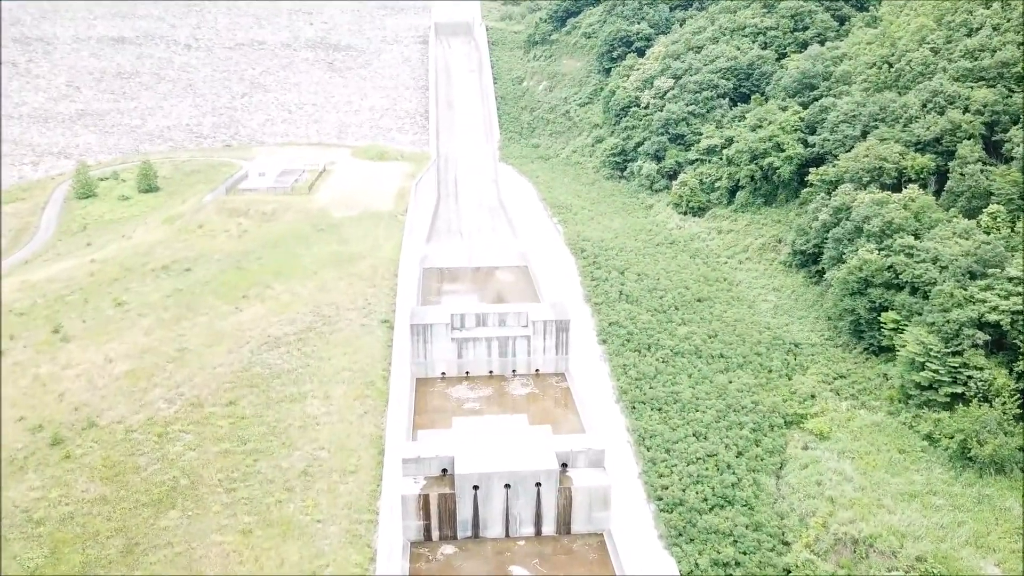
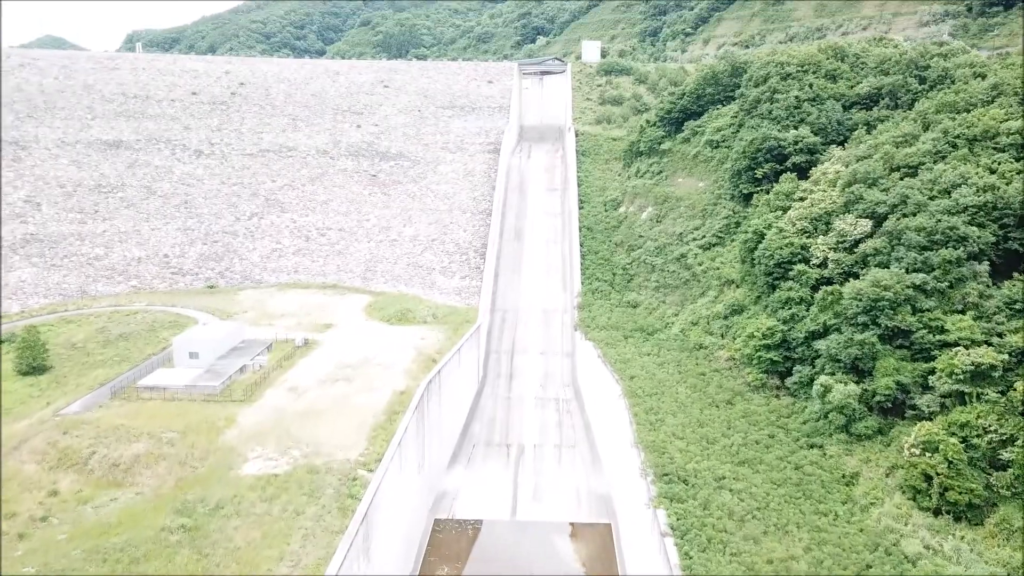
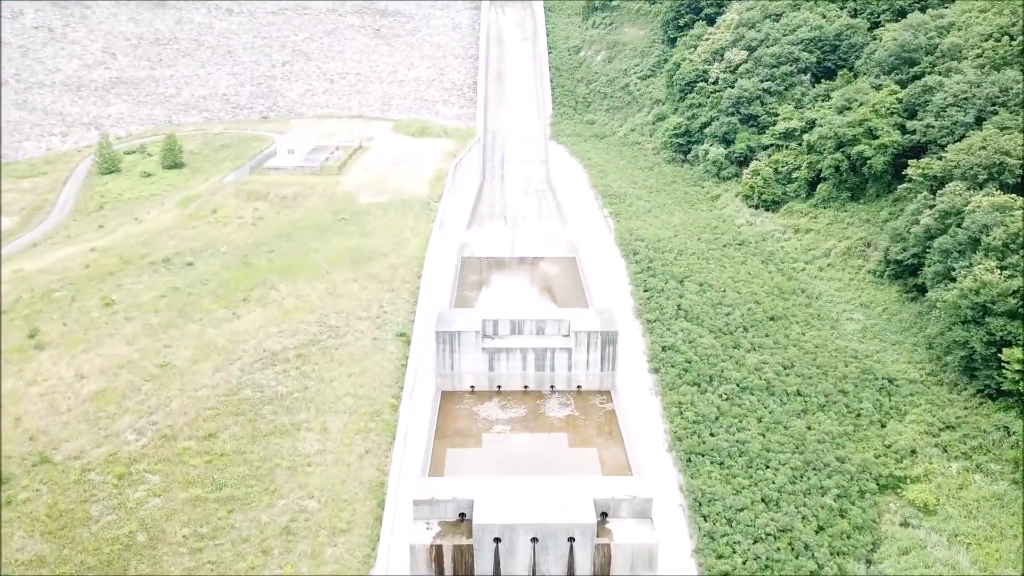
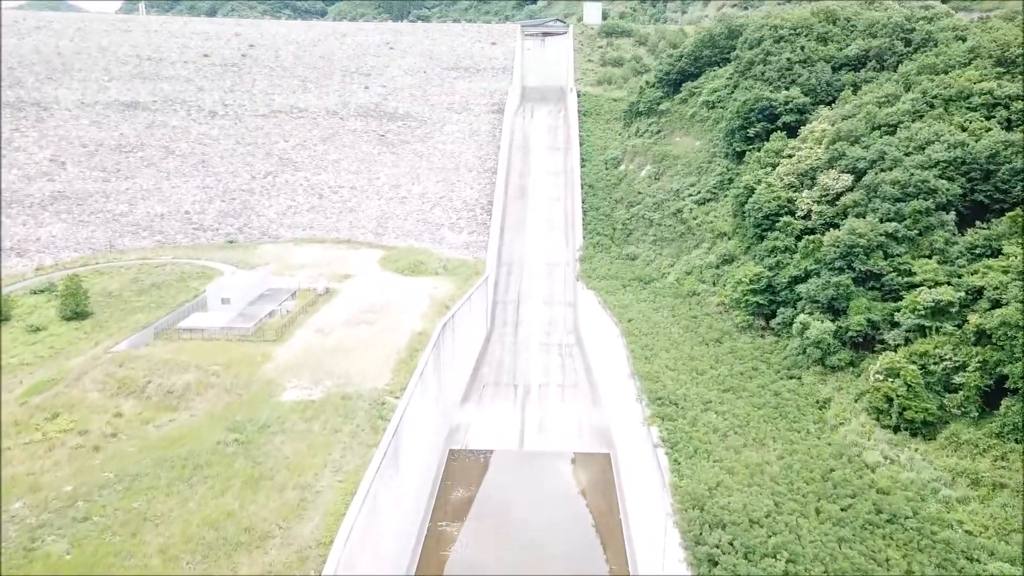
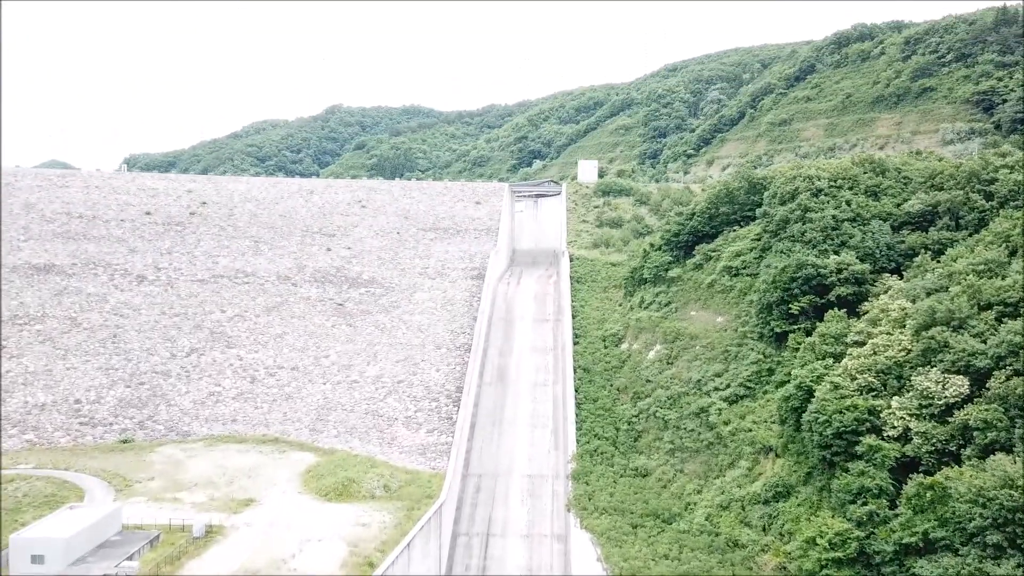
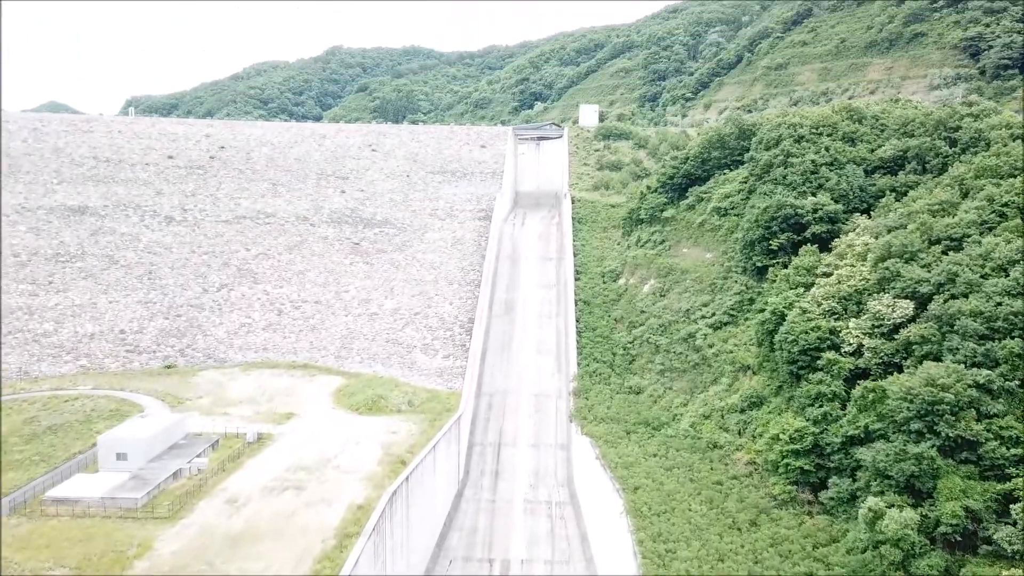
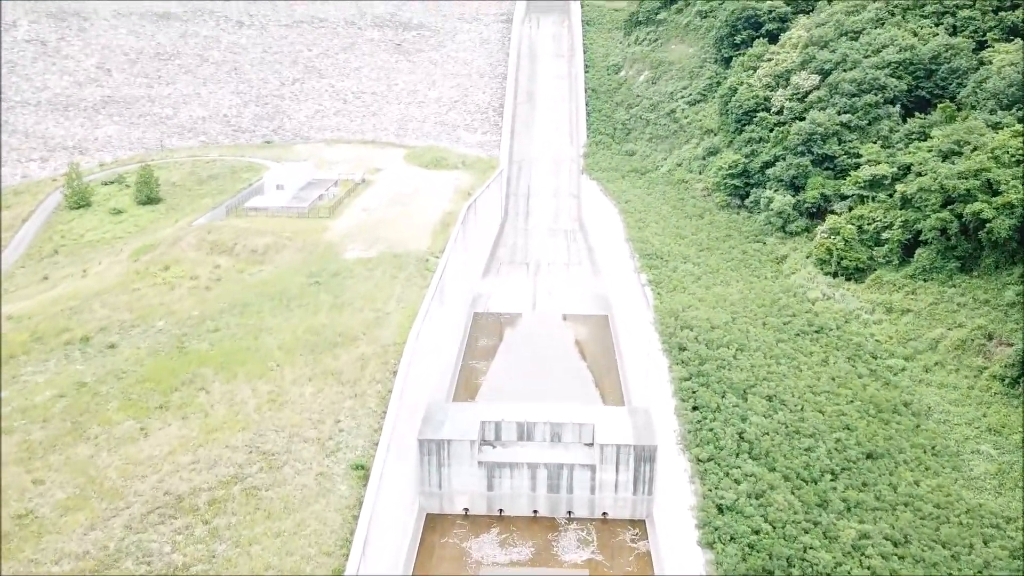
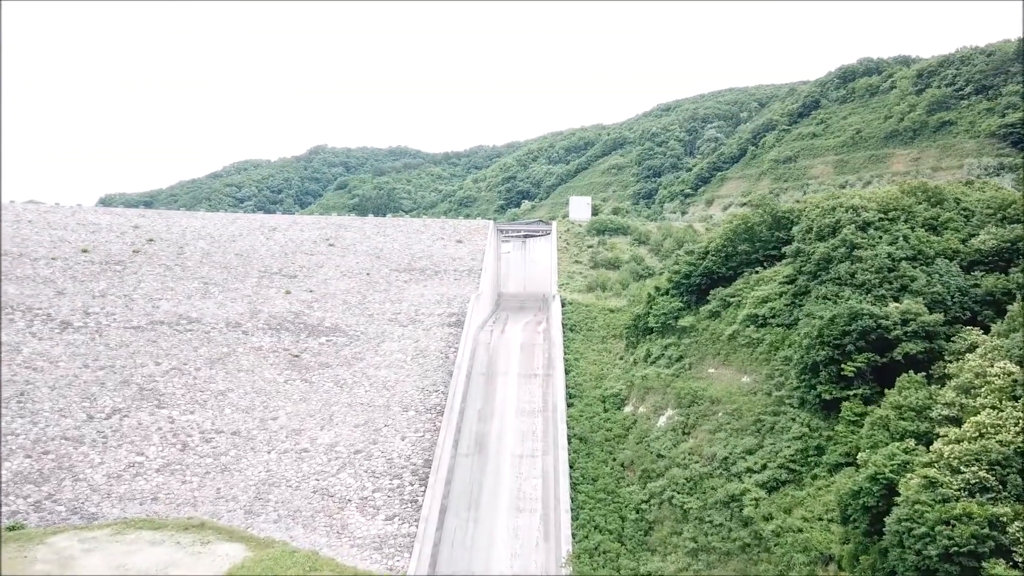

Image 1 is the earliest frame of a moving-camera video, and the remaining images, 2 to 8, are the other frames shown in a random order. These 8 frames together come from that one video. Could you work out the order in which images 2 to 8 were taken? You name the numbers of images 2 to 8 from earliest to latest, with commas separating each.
3, 7, 4, 2, 6, 5, 8
